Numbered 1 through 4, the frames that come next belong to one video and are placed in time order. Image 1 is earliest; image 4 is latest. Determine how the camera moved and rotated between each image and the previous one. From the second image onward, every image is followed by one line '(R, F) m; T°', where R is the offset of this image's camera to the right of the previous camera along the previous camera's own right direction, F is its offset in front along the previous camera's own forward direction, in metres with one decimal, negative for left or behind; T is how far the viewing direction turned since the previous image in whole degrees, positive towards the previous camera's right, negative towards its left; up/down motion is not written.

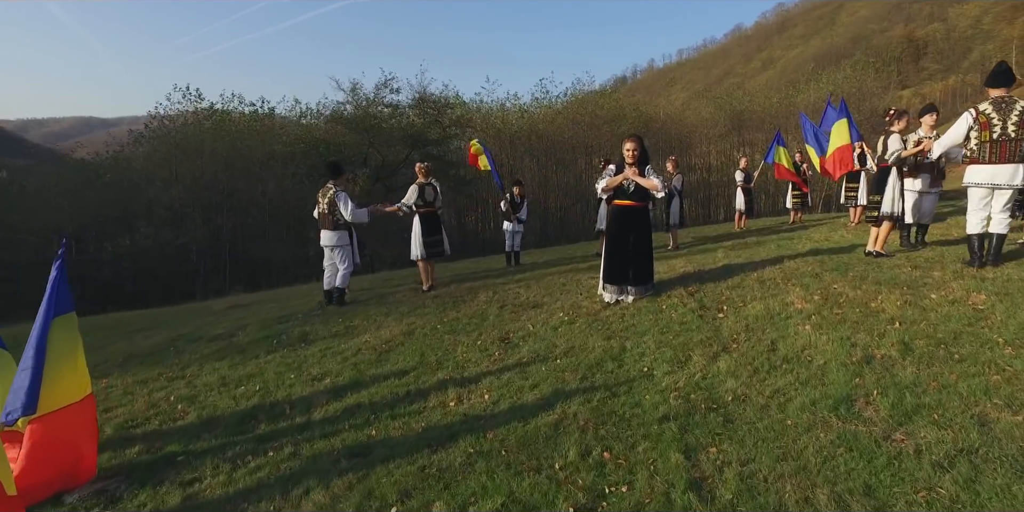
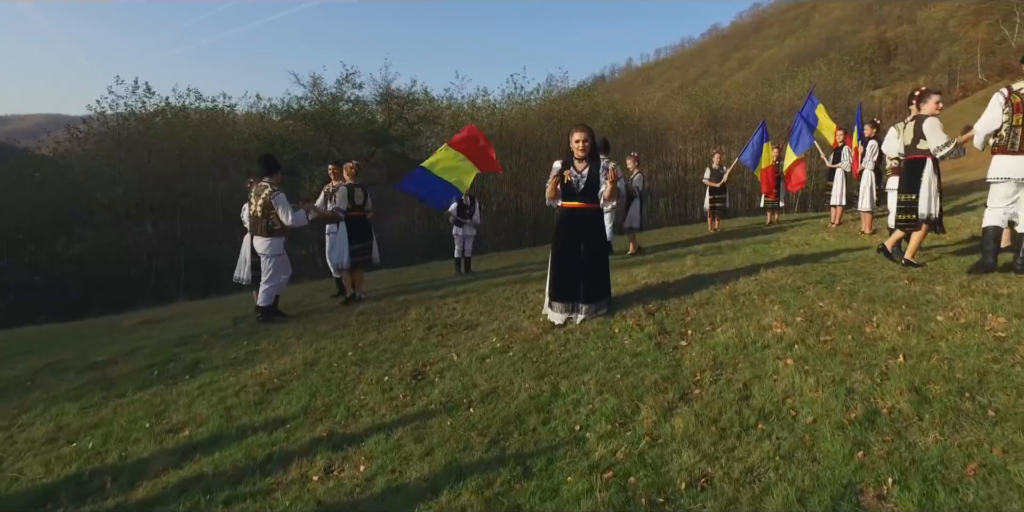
(+0.6, +1.3) m; +2°
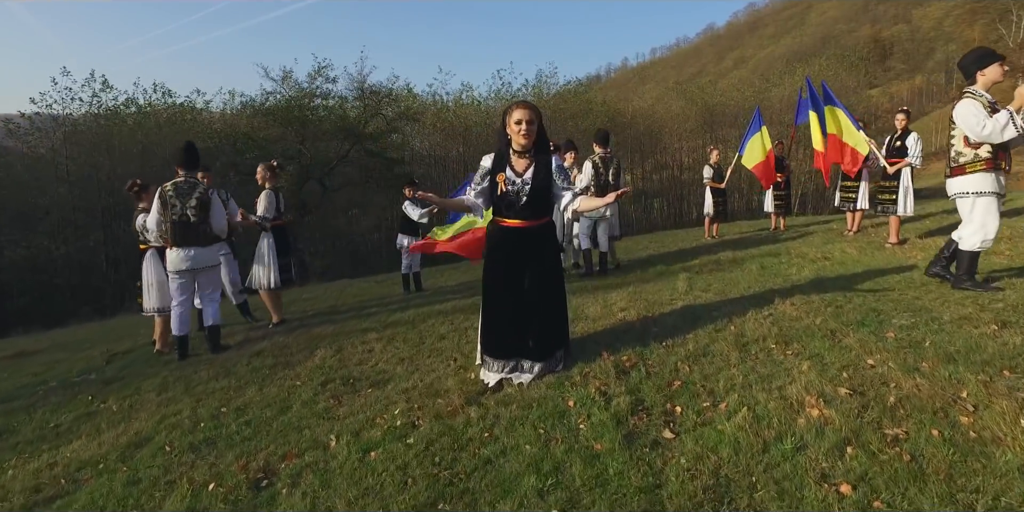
(+0.6, +1.9) m; 0°
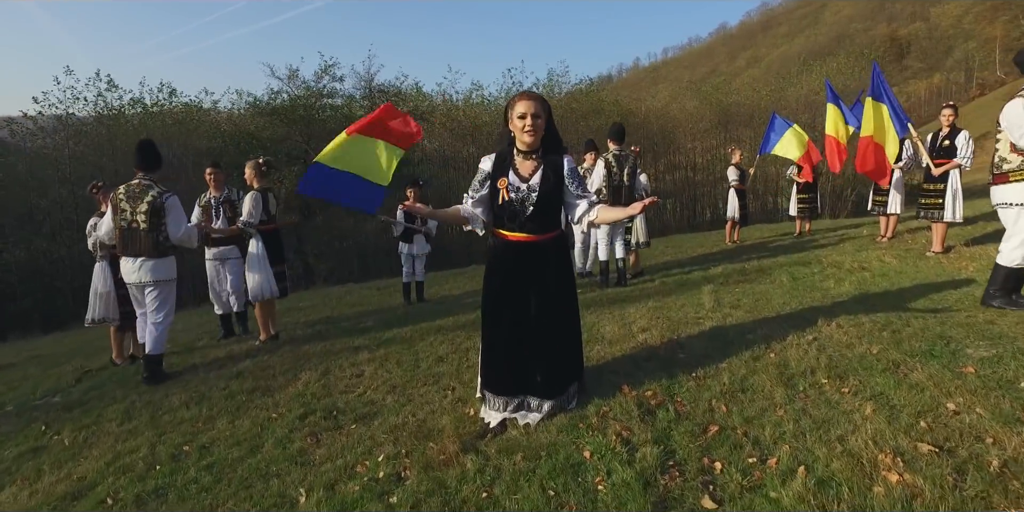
(0.0, +0.7) m; -1°
